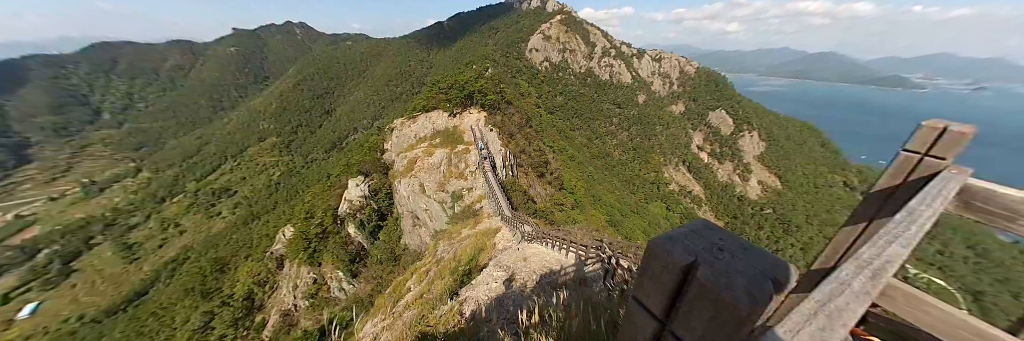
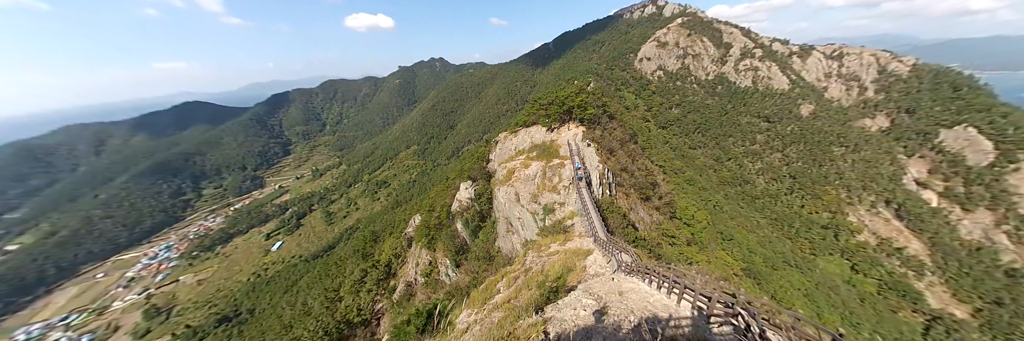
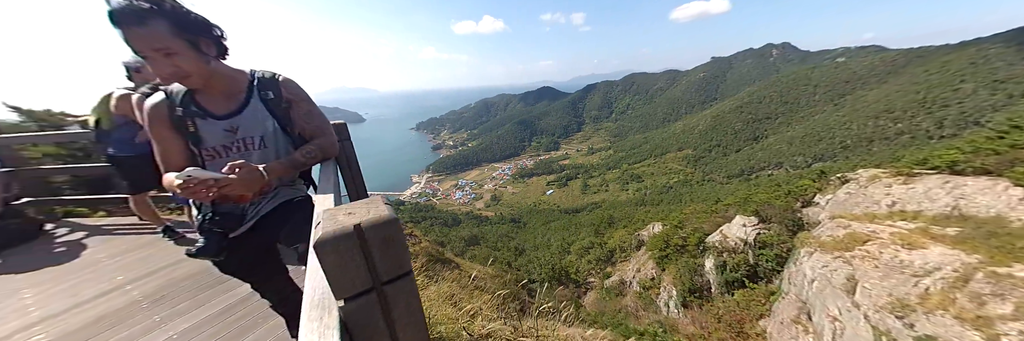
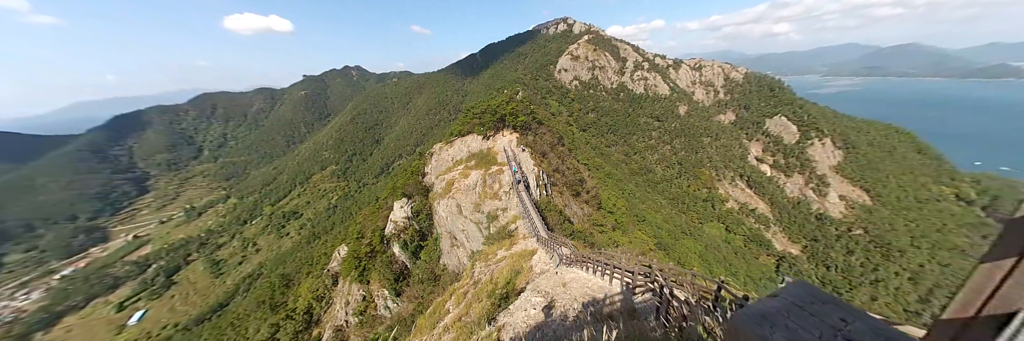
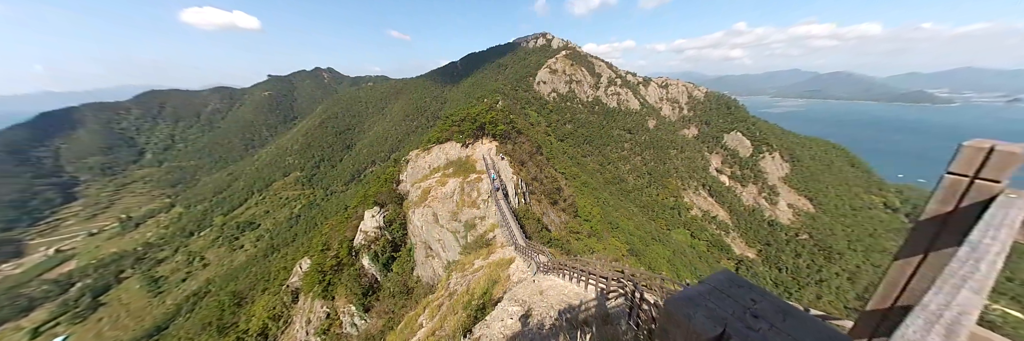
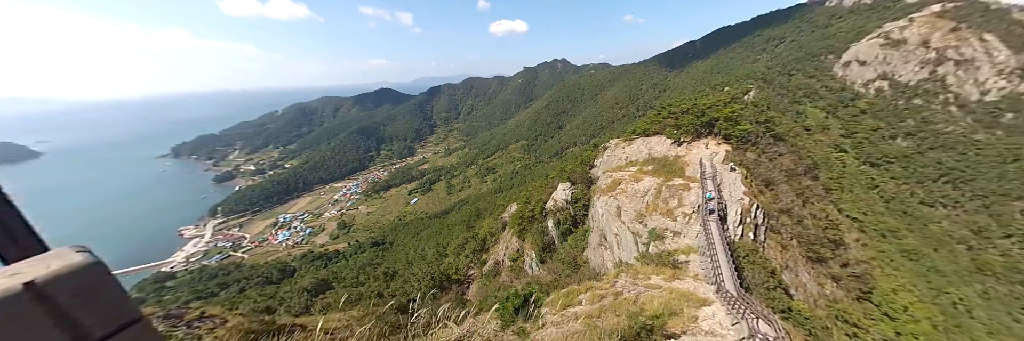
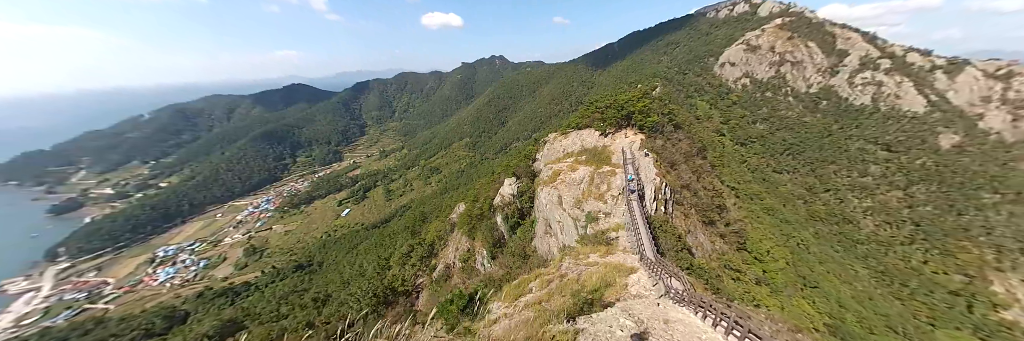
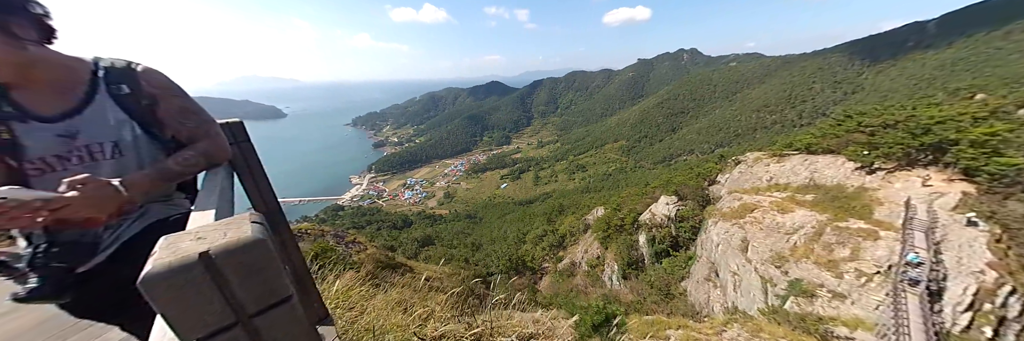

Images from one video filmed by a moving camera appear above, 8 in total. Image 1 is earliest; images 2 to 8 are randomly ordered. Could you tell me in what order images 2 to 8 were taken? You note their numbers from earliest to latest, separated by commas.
5, 4, 2, 7, 6, 8, 3
